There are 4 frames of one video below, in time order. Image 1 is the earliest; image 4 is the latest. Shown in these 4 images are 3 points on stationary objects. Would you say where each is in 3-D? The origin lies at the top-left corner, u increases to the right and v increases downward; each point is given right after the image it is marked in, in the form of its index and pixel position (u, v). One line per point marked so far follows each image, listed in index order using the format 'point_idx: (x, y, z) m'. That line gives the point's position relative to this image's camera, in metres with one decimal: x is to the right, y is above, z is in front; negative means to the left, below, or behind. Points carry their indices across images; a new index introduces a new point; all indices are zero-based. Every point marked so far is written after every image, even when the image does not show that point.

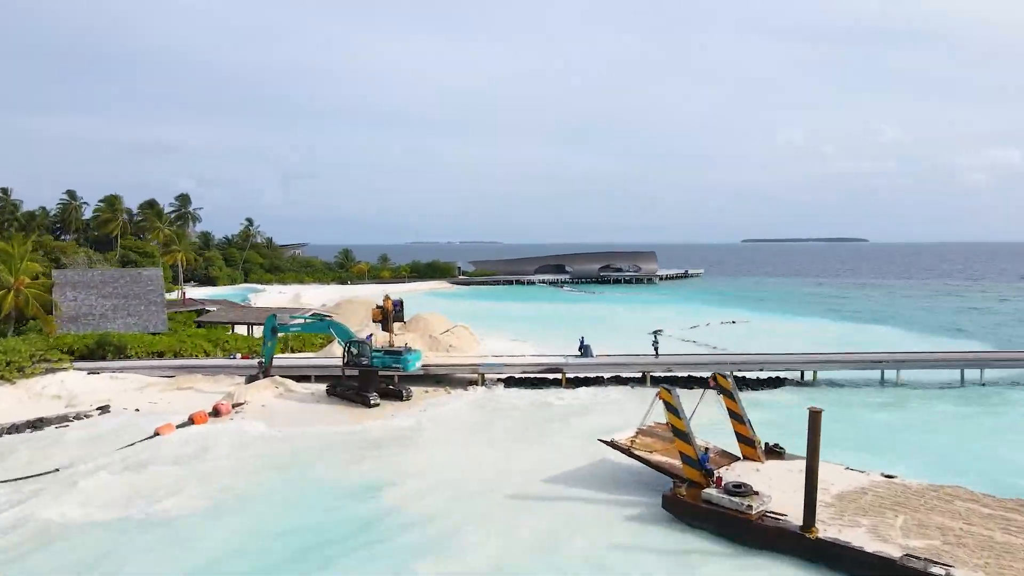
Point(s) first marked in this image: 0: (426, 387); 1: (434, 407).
0: (-2.7, -3.1, +19.4) m
1: (-2.2, -3.4, +17.6) m
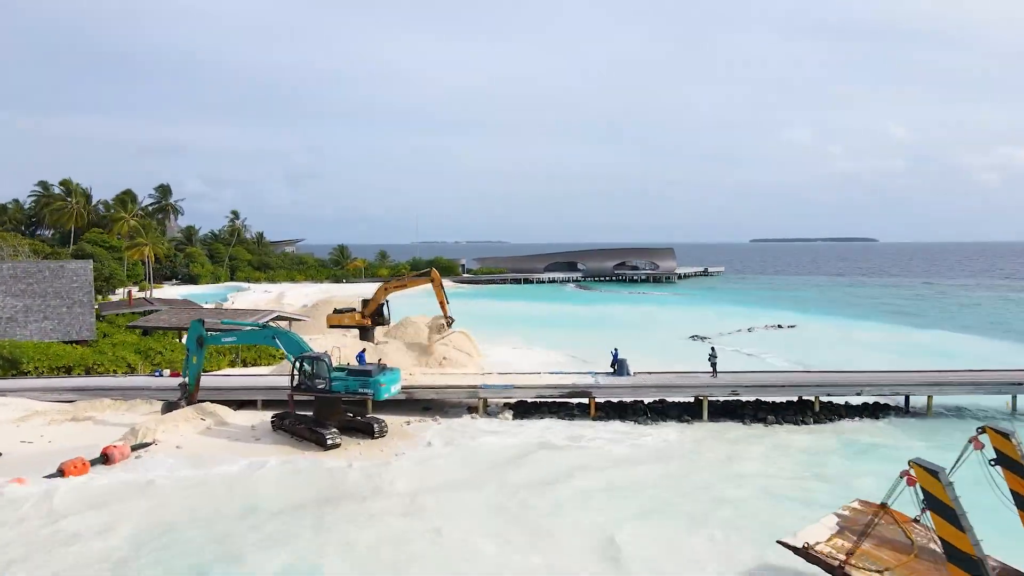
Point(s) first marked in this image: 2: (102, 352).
0: (-2.4, -3.0, +14.5) m
1: (-2.0, -3.3, +12.7) m
2: (-11.5, -1.8, +17.6) m
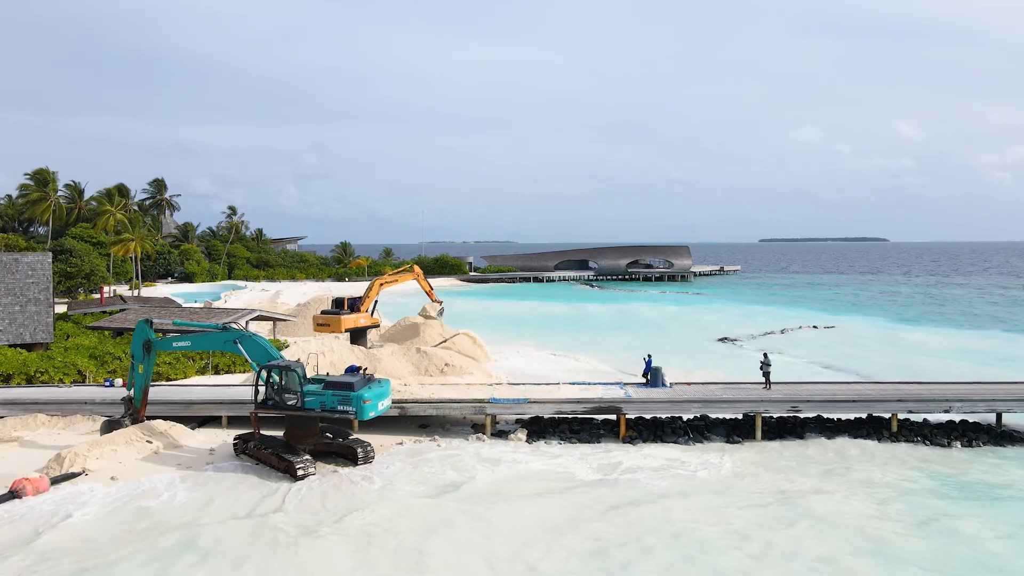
0: (-2.1, -2.9, +12.1) m
1: (-1.7, -3.2, +10.2) m
2: (-11.2, -1.7, +15.2) m
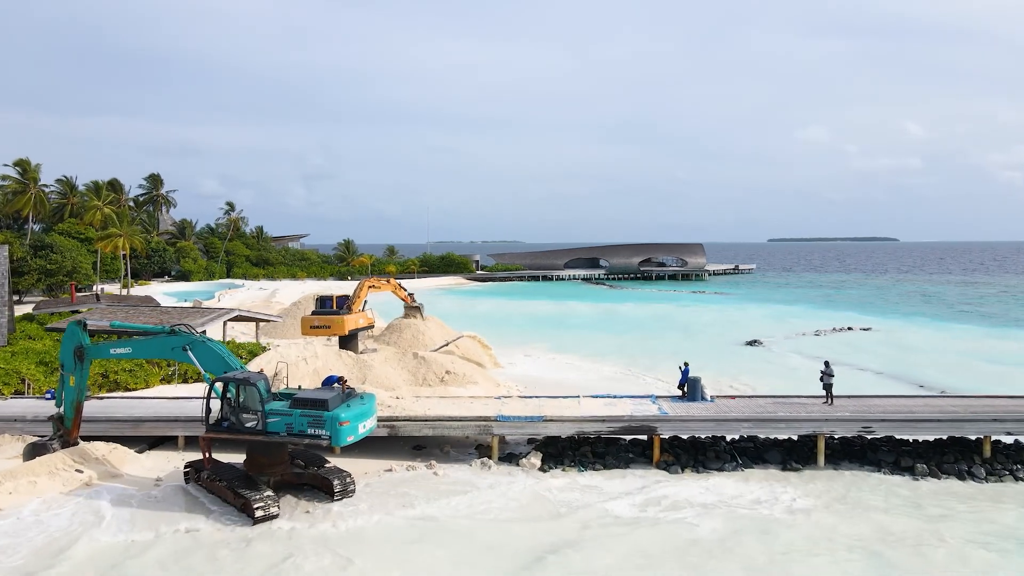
0: (-1.9, -2.8, +10.0) m
1: (-1.5, -3.1, +8.1) m
2: (-10.9, -1.6, +13.3) m
